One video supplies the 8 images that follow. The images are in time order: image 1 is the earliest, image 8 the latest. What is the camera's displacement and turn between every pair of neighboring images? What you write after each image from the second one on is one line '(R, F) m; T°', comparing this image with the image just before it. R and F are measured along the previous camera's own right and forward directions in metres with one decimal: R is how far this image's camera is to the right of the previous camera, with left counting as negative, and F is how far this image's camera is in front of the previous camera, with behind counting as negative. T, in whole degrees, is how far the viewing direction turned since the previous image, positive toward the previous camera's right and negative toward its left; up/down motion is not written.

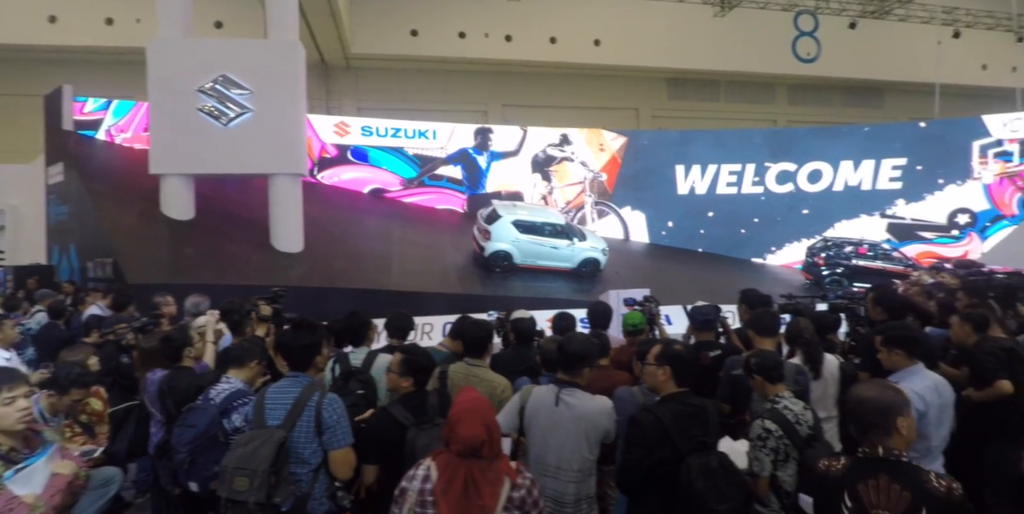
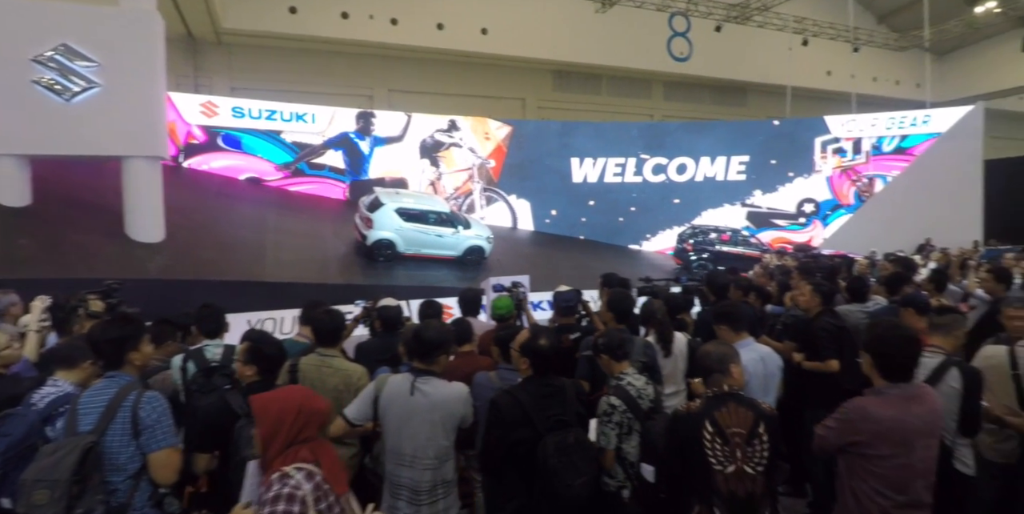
(+0.3, 0.0) m; +9°
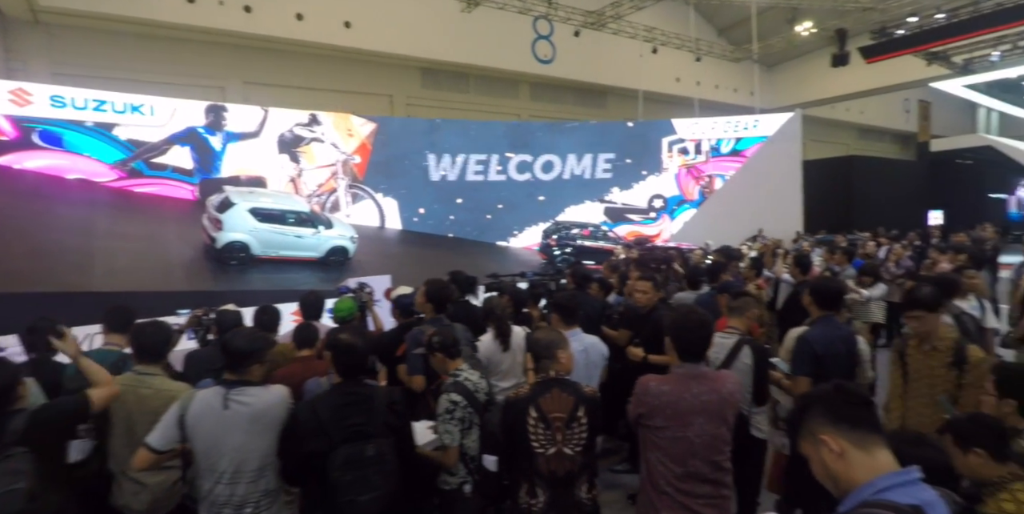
(+0.4, 0.0) m; +10°
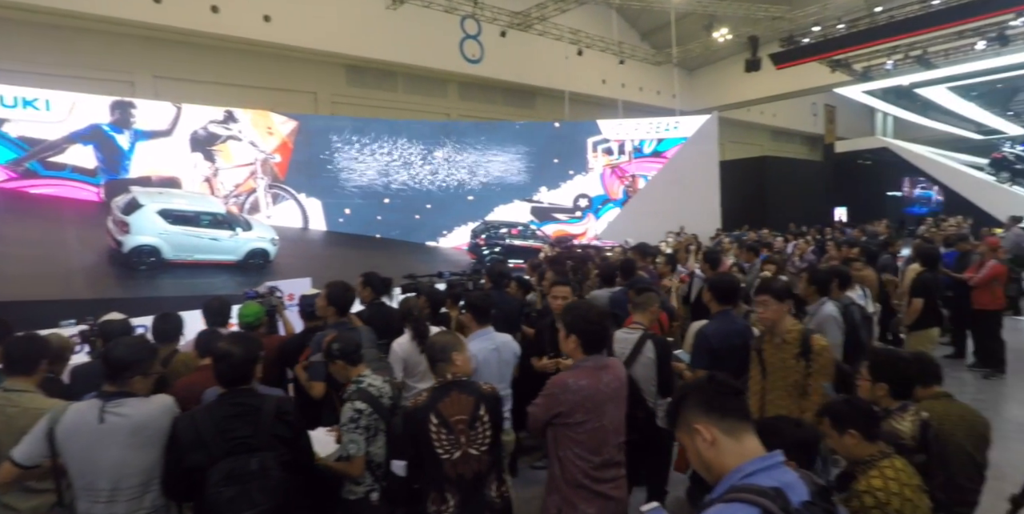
(+0.2, 0.0) m; +6°
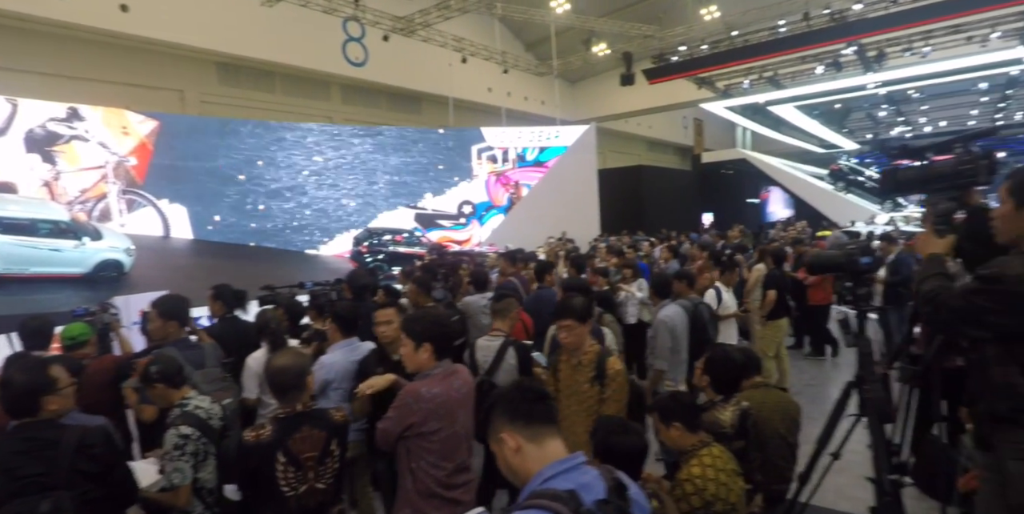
(+0.3, -0.1) m; +9°
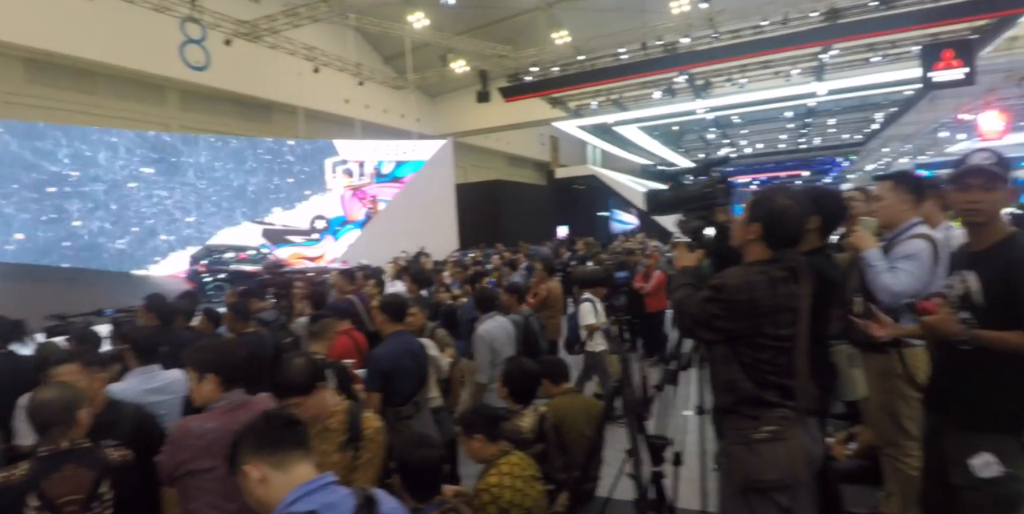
(+0.4, -0.1) m; +11°
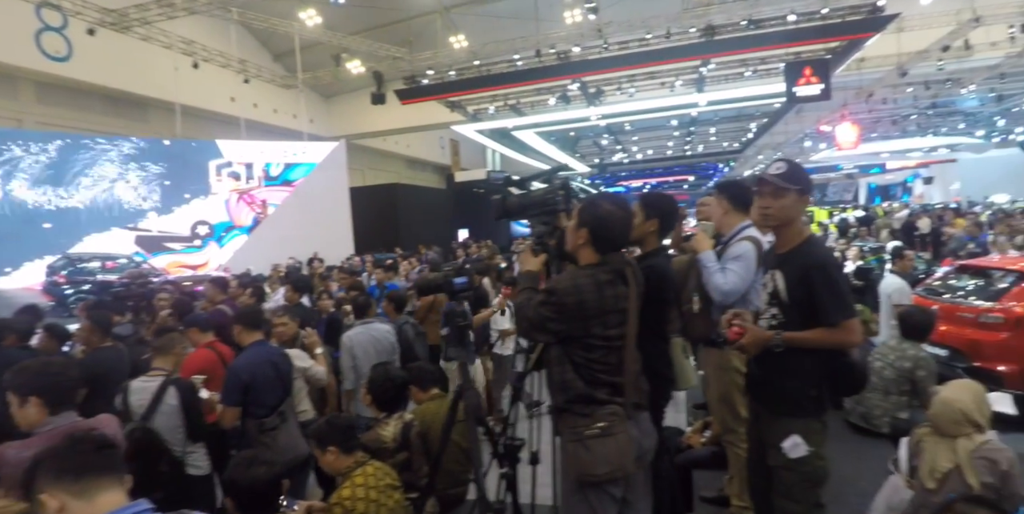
(+0.3, 0.0) m; +8°
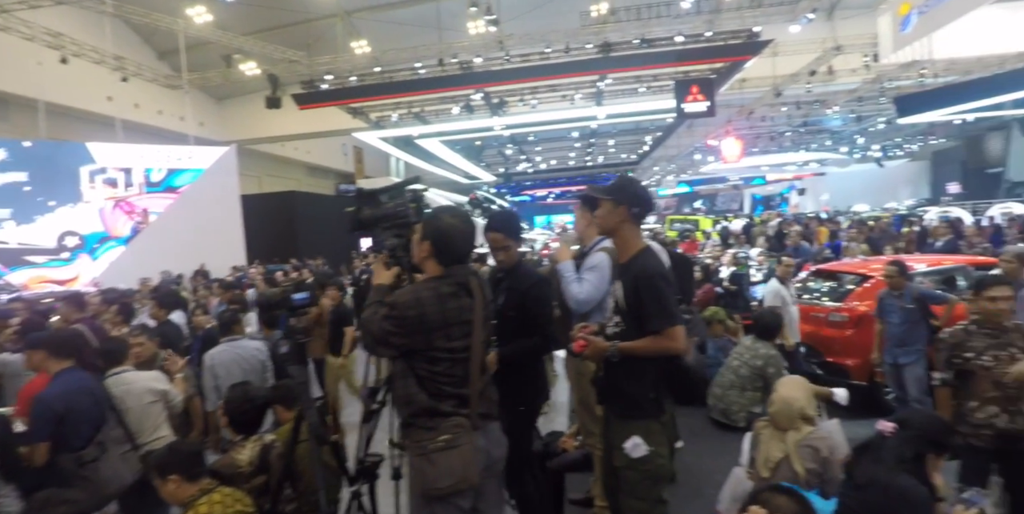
(+0.3, 0.0) m; +8°
